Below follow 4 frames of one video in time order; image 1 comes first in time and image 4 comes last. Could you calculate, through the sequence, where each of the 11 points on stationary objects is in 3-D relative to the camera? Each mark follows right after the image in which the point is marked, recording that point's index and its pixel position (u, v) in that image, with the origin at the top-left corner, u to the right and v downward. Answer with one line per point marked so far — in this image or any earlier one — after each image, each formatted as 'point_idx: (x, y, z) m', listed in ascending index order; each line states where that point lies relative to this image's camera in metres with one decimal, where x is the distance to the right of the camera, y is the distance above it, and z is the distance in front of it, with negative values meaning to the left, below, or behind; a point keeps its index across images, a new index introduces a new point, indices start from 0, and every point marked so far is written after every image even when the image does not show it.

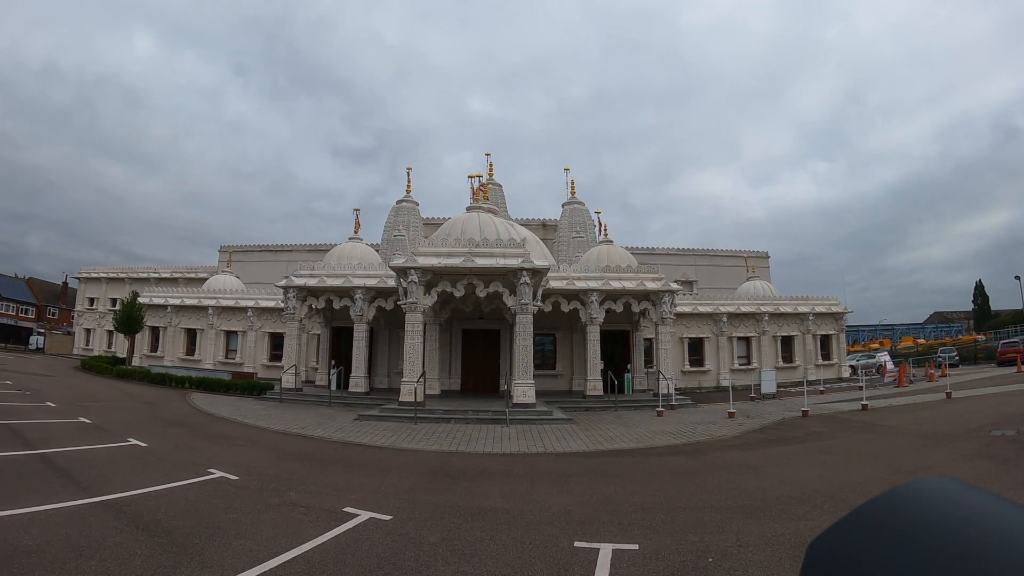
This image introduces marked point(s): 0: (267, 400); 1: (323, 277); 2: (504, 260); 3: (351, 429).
0: (-8.0, -3.7, +15.7) m
1: (-6.6, +0.4, +16.9) m
2: (-0.2, +0.8, +14.7) m
3: (-4.1, -3.6, +12.3) m
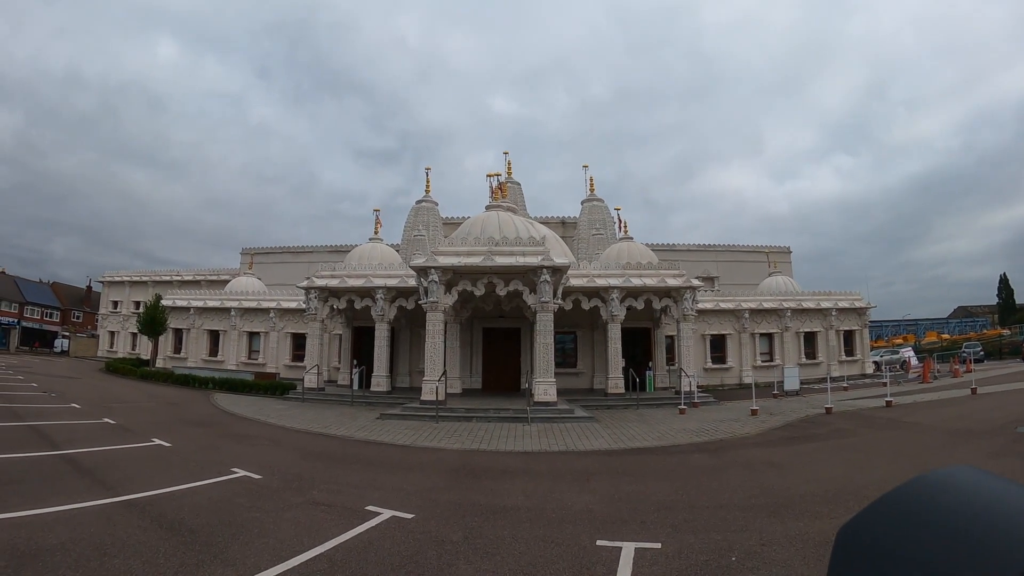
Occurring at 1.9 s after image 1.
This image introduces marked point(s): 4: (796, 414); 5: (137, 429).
0: (-7.3, -3.7, +15.9) m
1: (-6.0, +0.3, +17.1) m
2: (+0.3, +0.9, +14.6) m
3: (-3.6, -3.6, +12.4) m
4: (+8.0, -3.6, +13.8) m
5: (-8.4, -3.2, +10.7) m
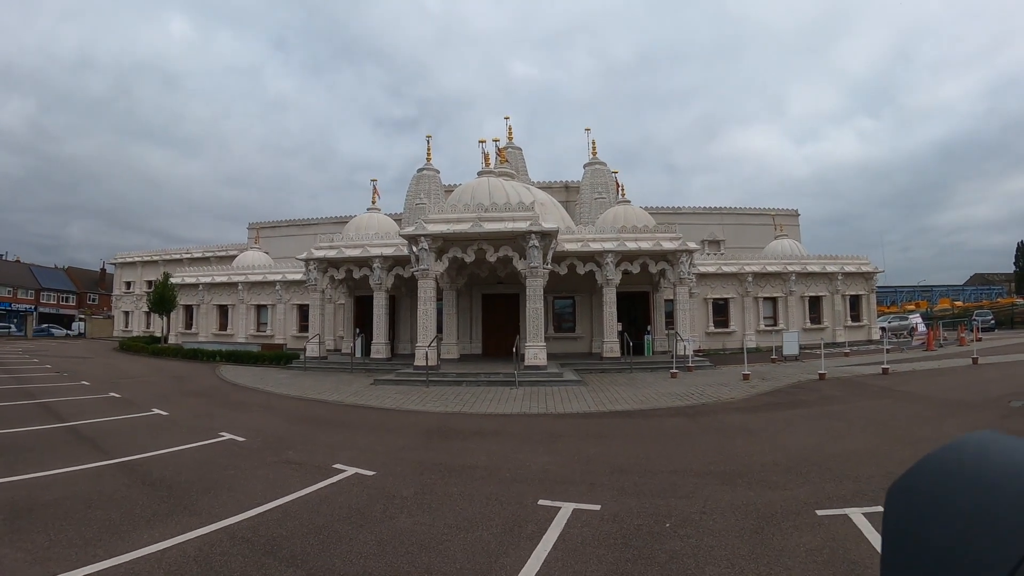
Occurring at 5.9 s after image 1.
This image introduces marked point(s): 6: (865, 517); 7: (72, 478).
0: (-7.5, -2.7, +16.8) m
1: (-6.1, +1.4, +17.5) m
2: (0.0, +1.9, +14.6) m
3: (-3.9, -2.8, +13.0) m
4: (+7.7, -2.5, +13.6) m
5: (-8.8, -2.6, +11.6) m
6: (+4.2, -2.8, +5.9) m
7: (-6.6, -2.8, +7.2) m
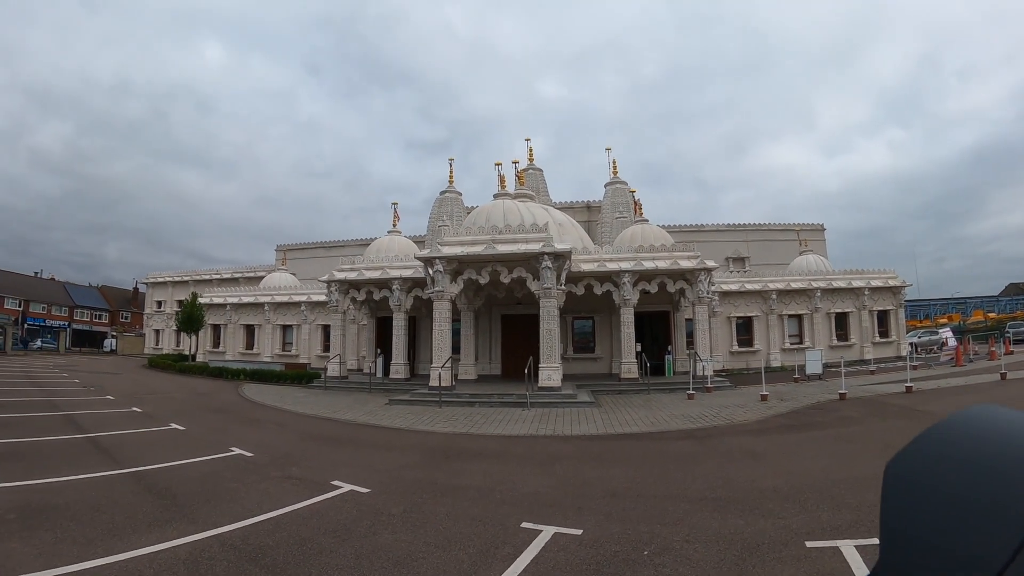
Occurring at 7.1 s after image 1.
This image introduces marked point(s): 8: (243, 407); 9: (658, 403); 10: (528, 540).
0: (-6.8, -3.5, +17.4) m
1: (-5.4, +0.7, +18.1) m
2: (+0.4, +1.3, +14.8) m
3: (-3.6, -3.4, +13.3) m
4: (+8.0, -3.0, +13.0) m
5: (-8.6, -3.1, +12.3) m
6: (+3.9, -3.0, +5.6) m
7: (-6.7, -3.1, +7.8) m
8: (-7.4, -3.3, +13.8) m
9: (+4.2, -3.3, +13.9) m
10: (+0.2, -3.3, +6.3) m
